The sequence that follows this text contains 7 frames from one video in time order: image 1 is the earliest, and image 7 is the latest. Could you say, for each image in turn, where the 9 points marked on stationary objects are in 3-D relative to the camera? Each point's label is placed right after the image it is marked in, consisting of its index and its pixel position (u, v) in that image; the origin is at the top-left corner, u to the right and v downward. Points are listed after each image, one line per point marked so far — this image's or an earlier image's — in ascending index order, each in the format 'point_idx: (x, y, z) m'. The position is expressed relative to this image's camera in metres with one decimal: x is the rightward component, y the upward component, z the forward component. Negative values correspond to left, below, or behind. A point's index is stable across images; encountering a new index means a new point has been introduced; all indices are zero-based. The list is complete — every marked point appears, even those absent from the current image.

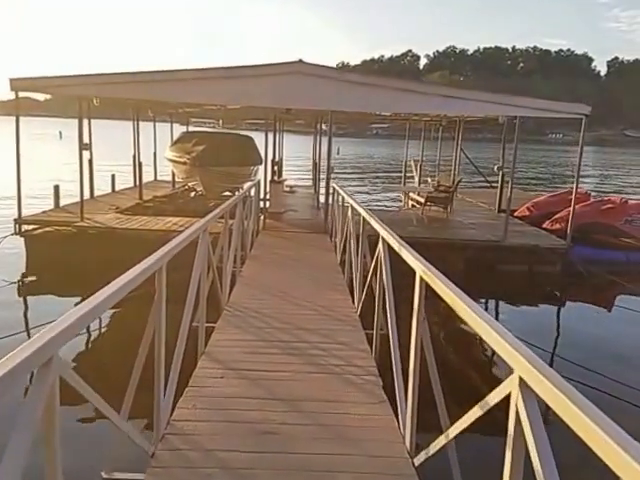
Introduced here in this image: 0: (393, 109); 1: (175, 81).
0: (+1.4, +2.5, +9.0) m
1: (-2.8, +2.9, +8.6) m
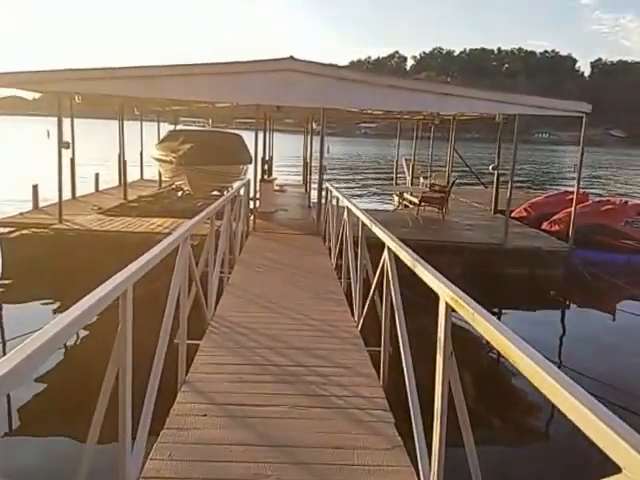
0: (+1.3, +2.5, +8.6) m
1: (-3.0, +2.9, +8.1) m
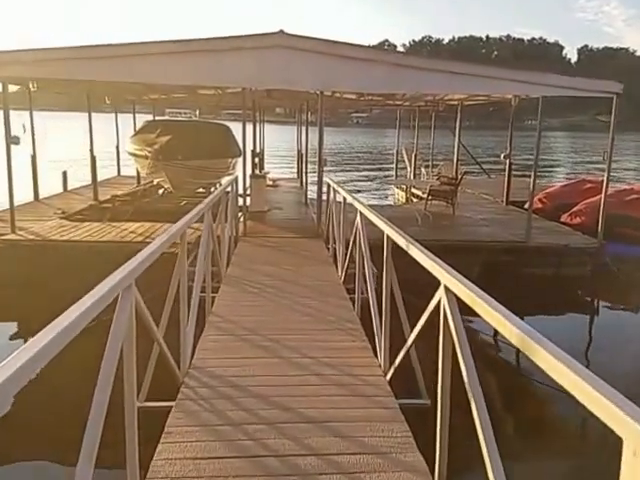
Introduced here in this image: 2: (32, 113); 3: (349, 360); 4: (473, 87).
0: (+1.2, +2.4, +7.4) m
1: (-3.0, +2.7, +6.8) m
2: (-6.9, +3.0, +10.8) m
3: (+0.2, -0.9, +3.5) m
4: (+2.6, +2.6, +7.7) m
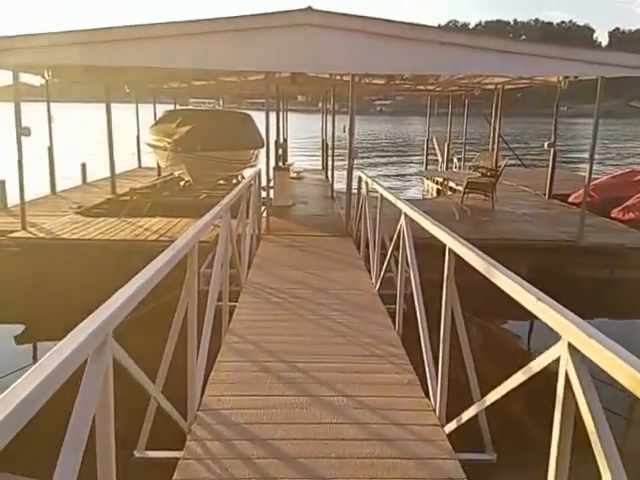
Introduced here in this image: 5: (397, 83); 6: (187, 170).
0: (+1.7, +2.4, +6.5) m
1: (-2.6, +2.7, +6.2) m
2: (-6.3, +3.2, +10.4) m
3: (+0.5, -1.0, +2.9) m
4: (+3.0, +2.6, +6.8) m
5: (+2.2, +4.5, +12.9) m
6: (-3.5, +1.9, +12.1) m
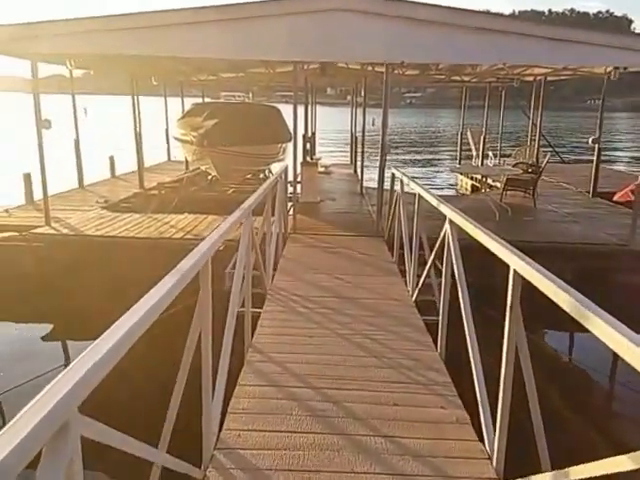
0: (+2.1, +2.4, +6.0) m
1: (-2.1, +2.7, +5.9) m
2: (-5.6, +3.3, +10.3) m
3: (+0.7, -1.1, +2.4) m
4: (+3.5, +2.5, +6.2) m
5: (+3.0, +4.5, +12.3) m
6: (-2.8, +2.0, +11.8) m
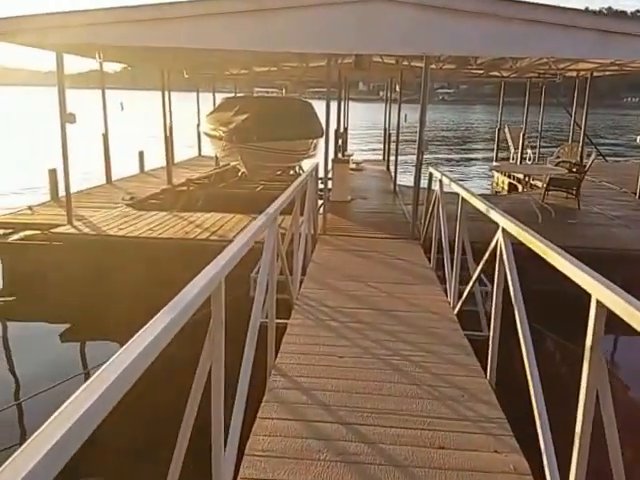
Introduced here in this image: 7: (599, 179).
0: (+2.6, +2.3, +5.5) m
1: (-1.7, +2.7, +5.6) m
2: (-4.9, +3.4, +10.2) m
3: (+0.8, -1.2, +2.0) m
4: (+3.9, +2.4, +5.6) m
5: (+3.9, +4.4, +11.6) m
6: (-2.0, +2.0, +11.6) m
7: (+7.5, +1.6, +12.2) m
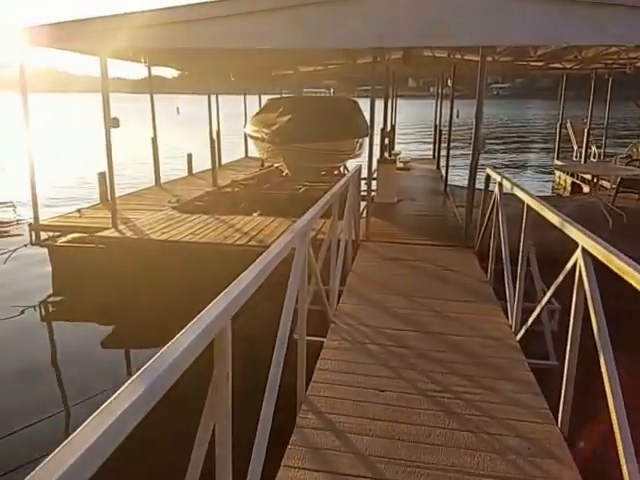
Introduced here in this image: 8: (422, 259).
0: (+3.1, +2.2, +4.8) m
1: (-1.2, +2.7, +5.4) m
2: (-3.8, +3.3, +10.3) m
3: (+0.9, -1.3, +1.6) m
4: (+4.4, +2.3, +4.7) m
5: (+5.0, +4.3, +10.8) m
6: (-0.8, +2.0, +11.3) m
7: (+8.7, +1.5, +11.0) m
8: (+1.3, -0.2, +5.5) m
